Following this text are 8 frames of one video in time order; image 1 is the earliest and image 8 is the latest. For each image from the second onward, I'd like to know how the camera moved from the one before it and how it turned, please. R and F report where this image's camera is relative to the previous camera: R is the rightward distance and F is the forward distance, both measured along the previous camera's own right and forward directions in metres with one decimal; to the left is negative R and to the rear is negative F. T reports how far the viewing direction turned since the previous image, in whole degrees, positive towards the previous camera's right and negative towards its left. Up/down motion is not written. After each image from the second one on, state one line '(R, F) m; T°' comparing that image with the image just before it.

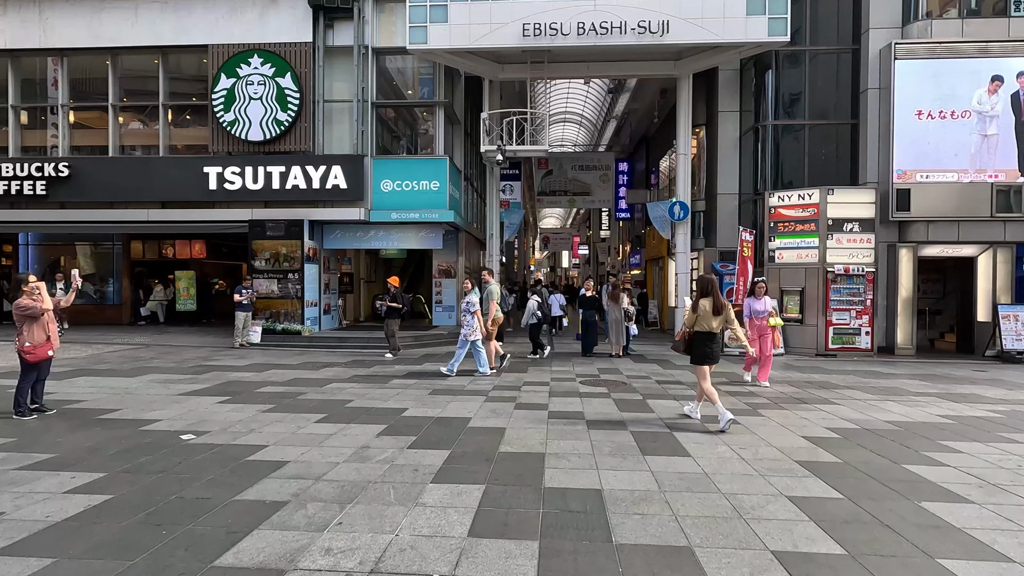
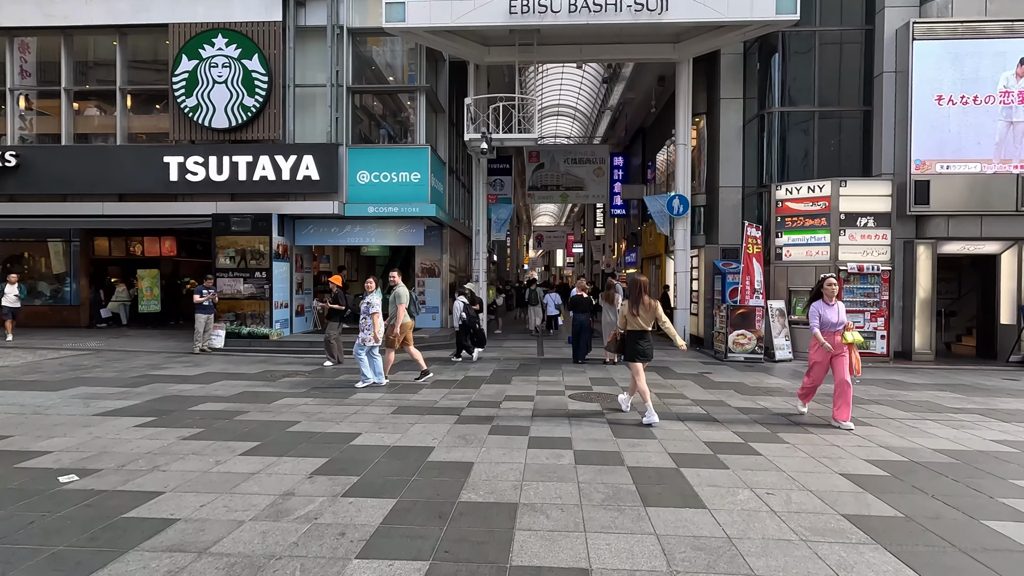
(+0.2, +1.1) m; +1°
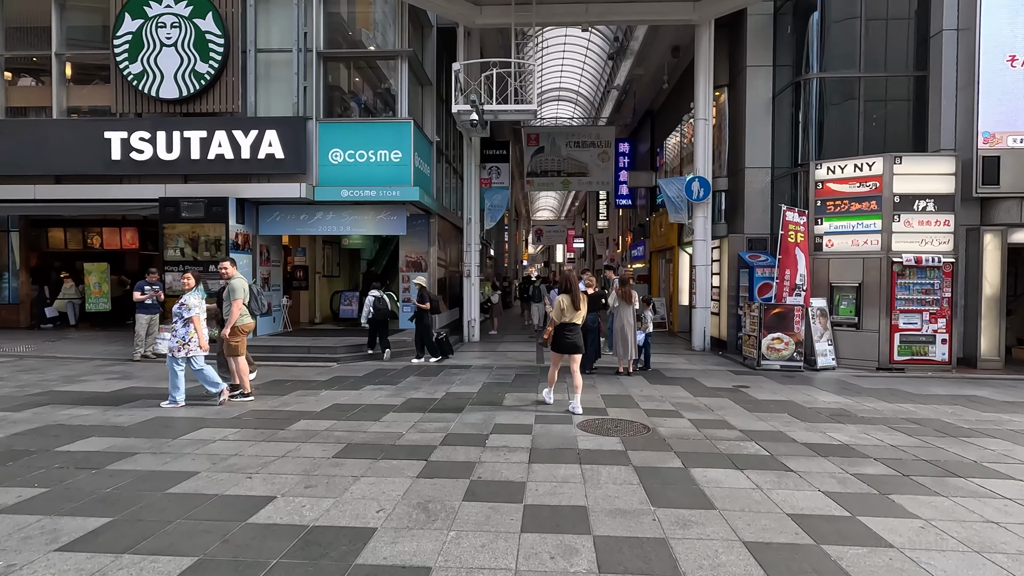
(+0.1, +1.8) m; 0°
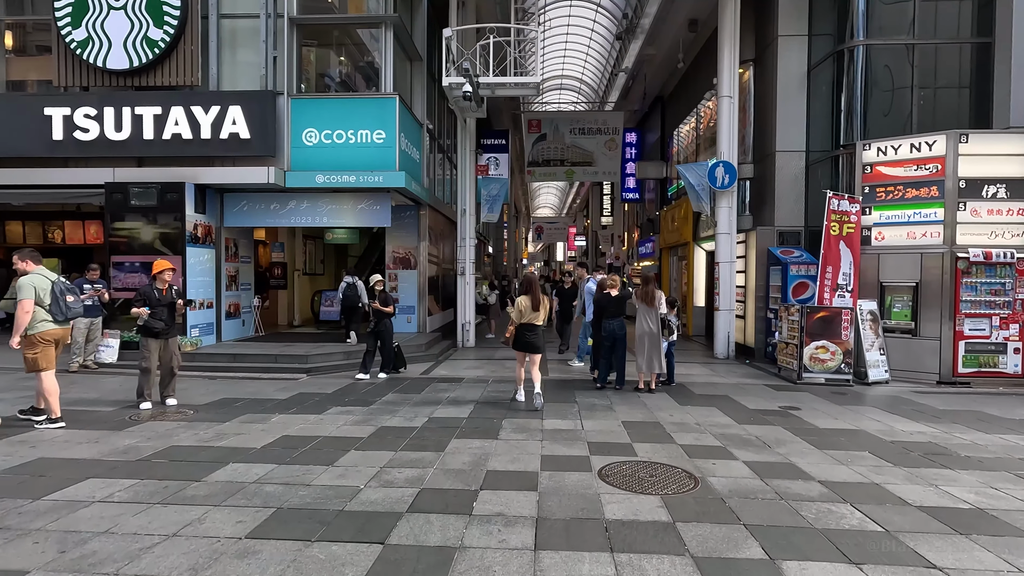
(0.0, +1.5) m; 0°
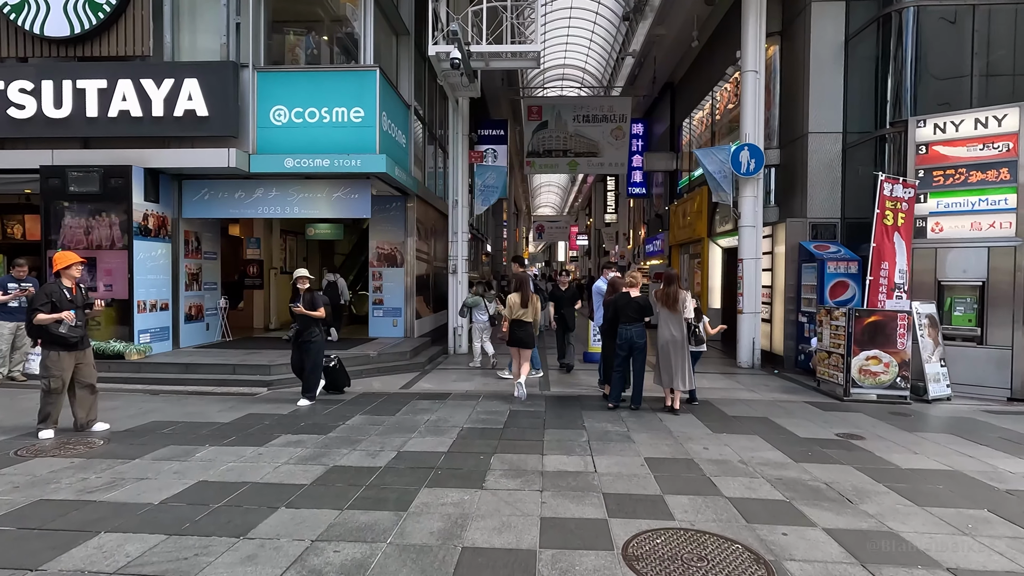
(+0.1, +1.3) m; 0°
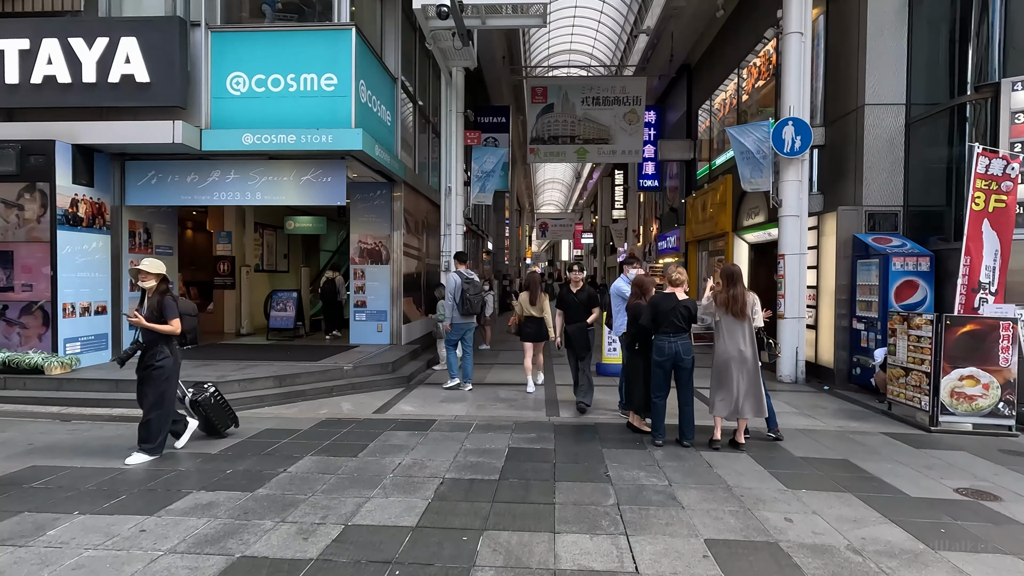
(0.0, +1.5) m; 0°
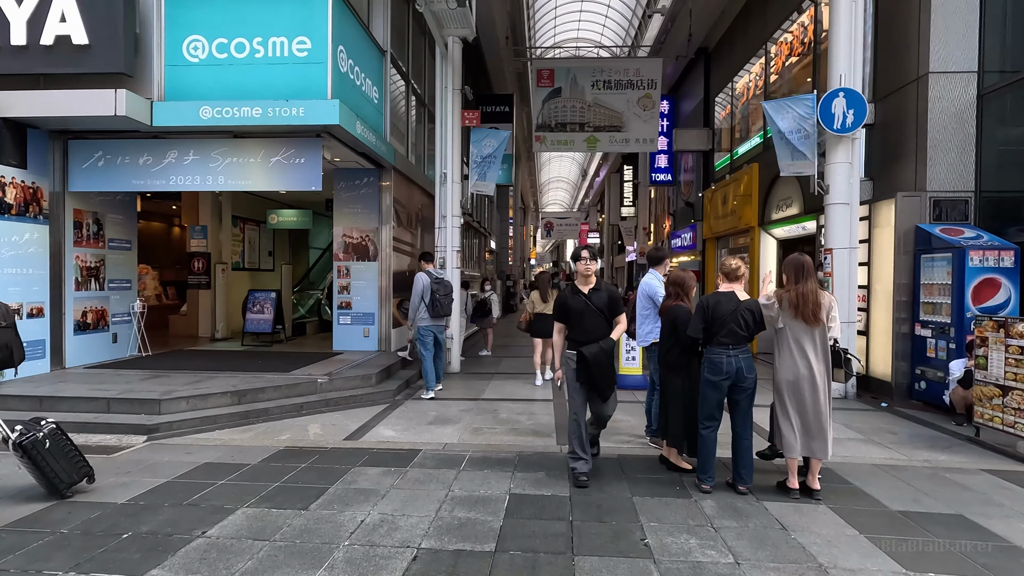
(0.0, +1.2) m; 0°
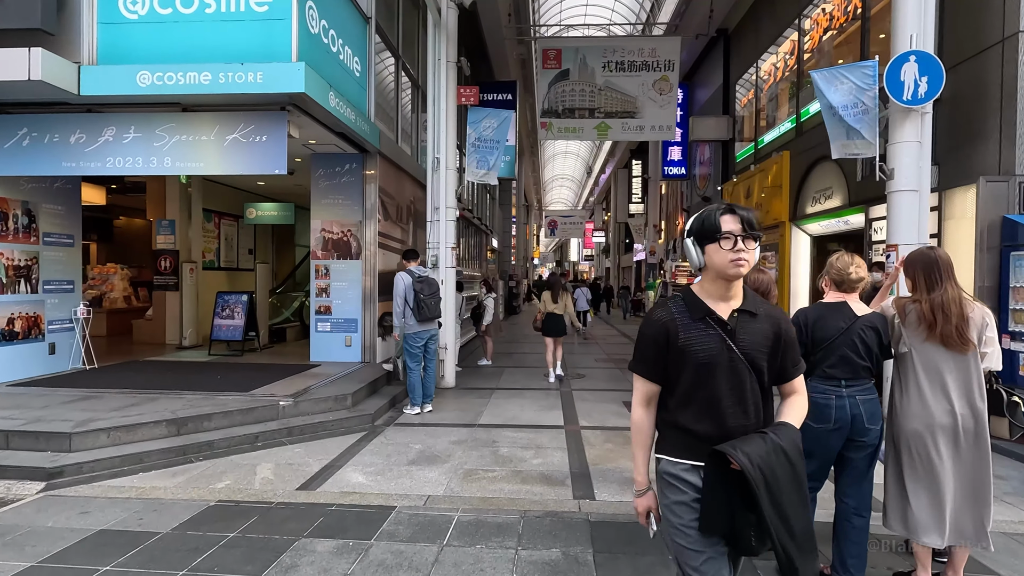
(0.0, +1.2) m; 0°
